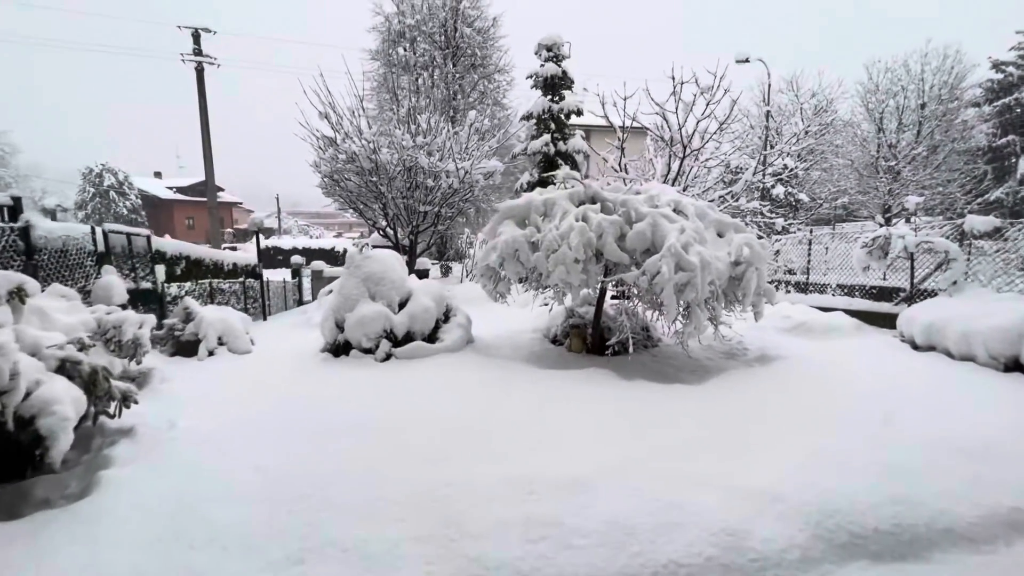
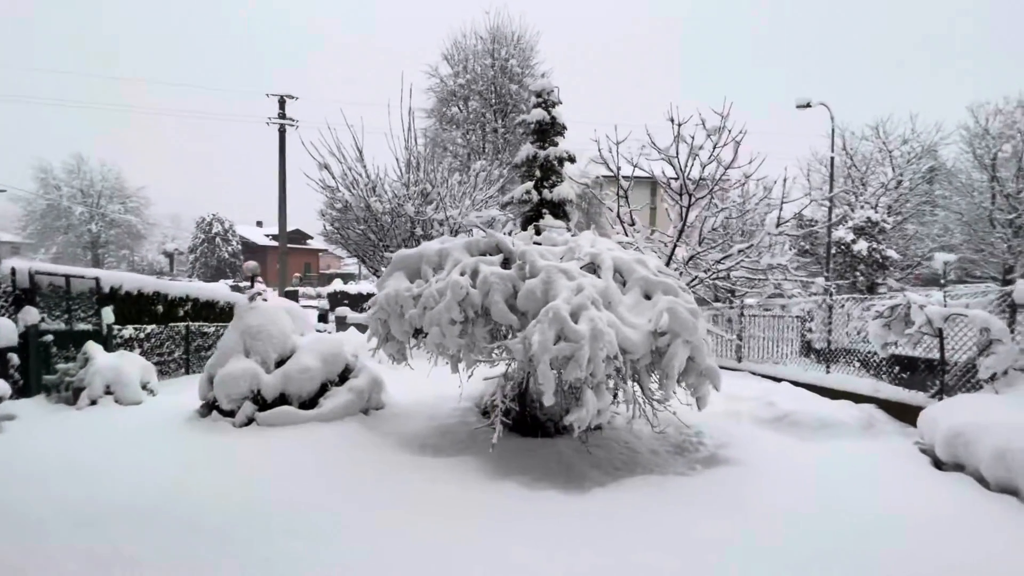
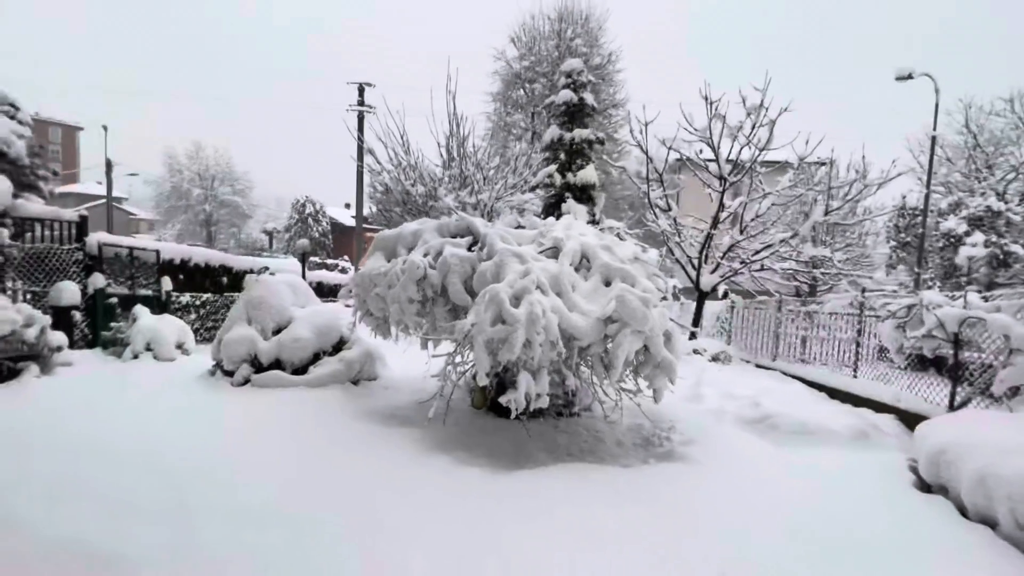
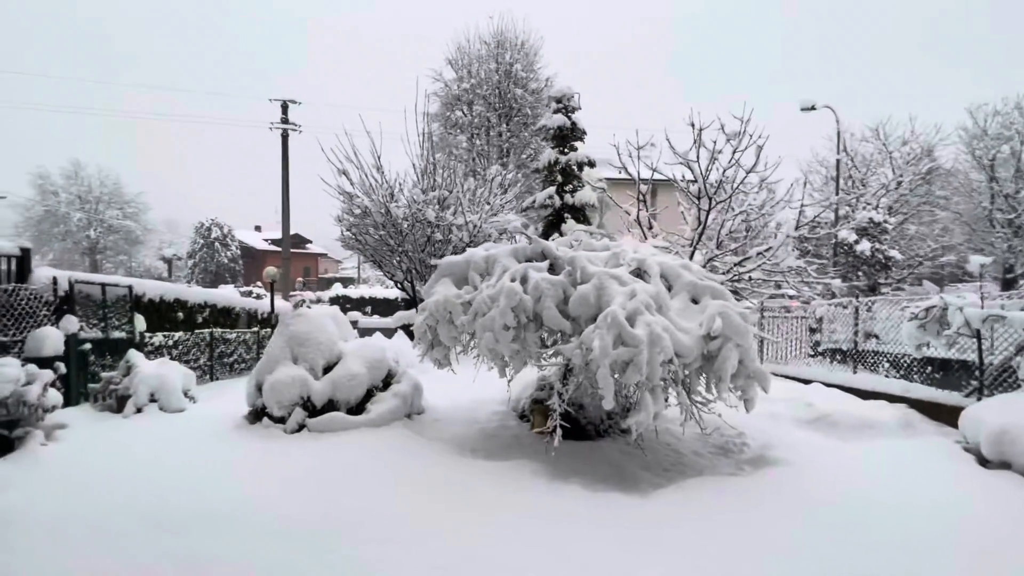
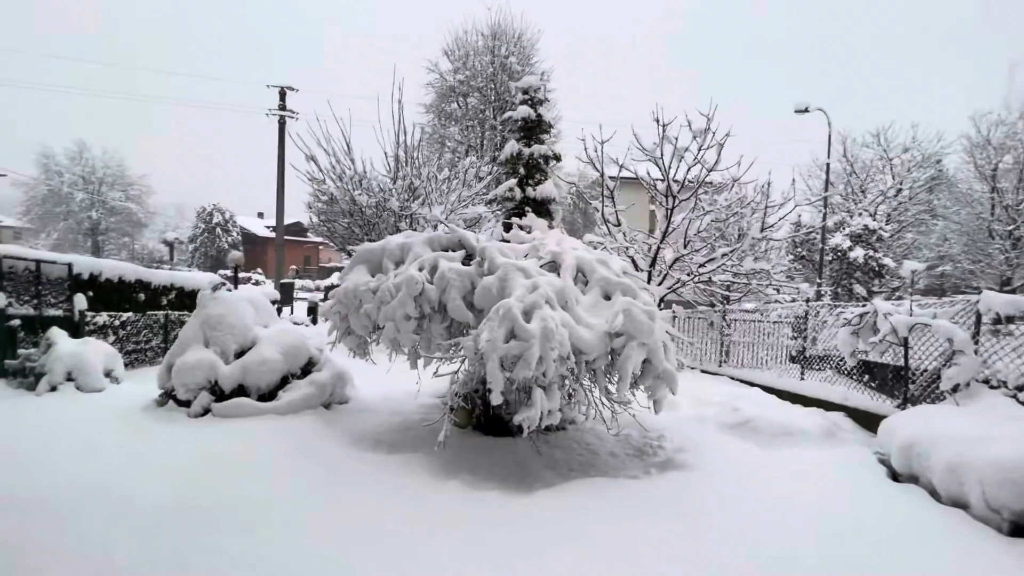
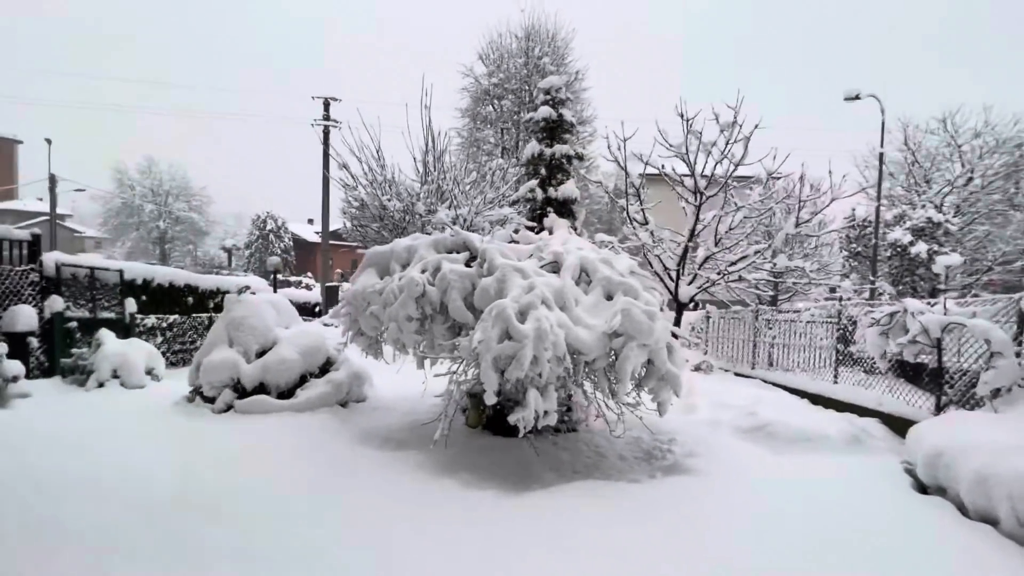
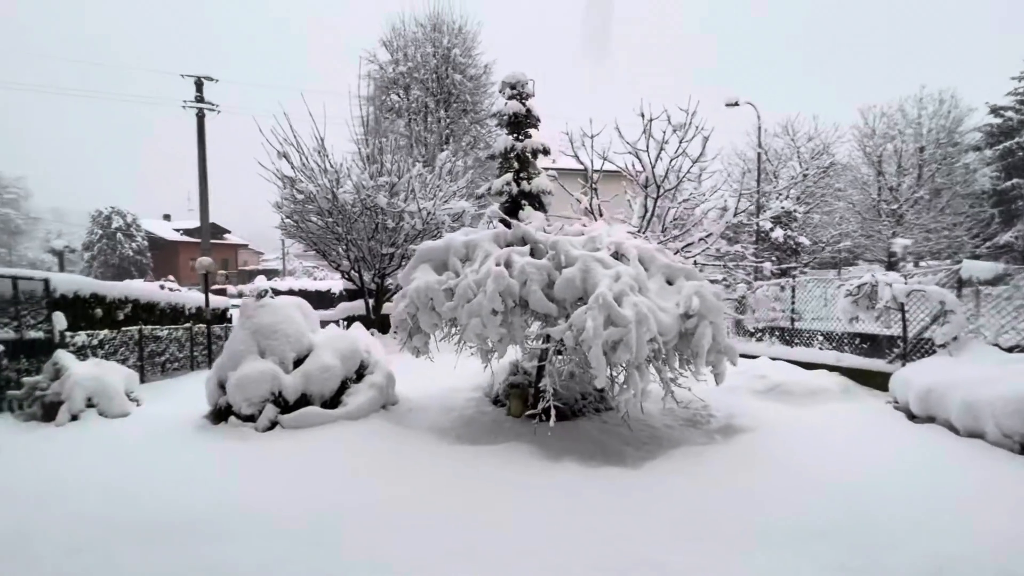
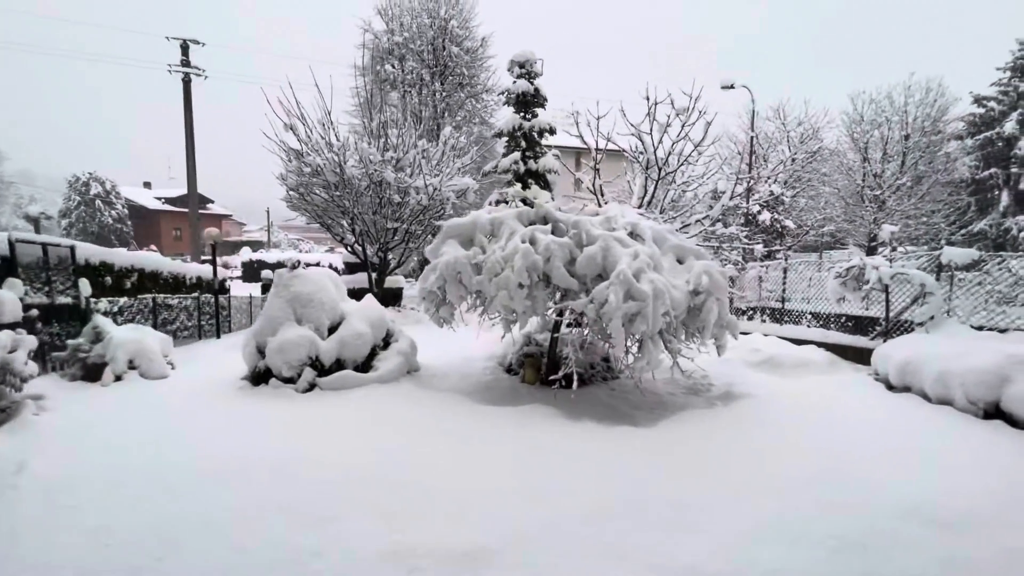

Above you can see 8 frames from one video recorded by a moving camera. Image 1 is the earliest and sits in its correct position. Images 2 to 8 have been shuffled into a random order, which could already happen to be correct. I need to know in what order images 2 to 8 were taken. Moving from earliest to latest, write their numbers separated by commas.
8, 7, 4, 2, 5, 6, 3
